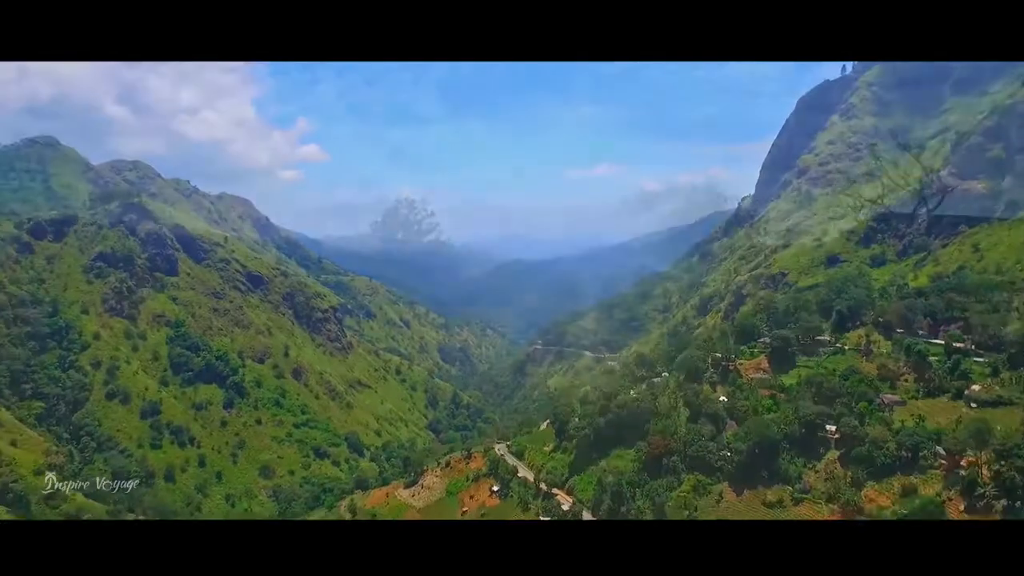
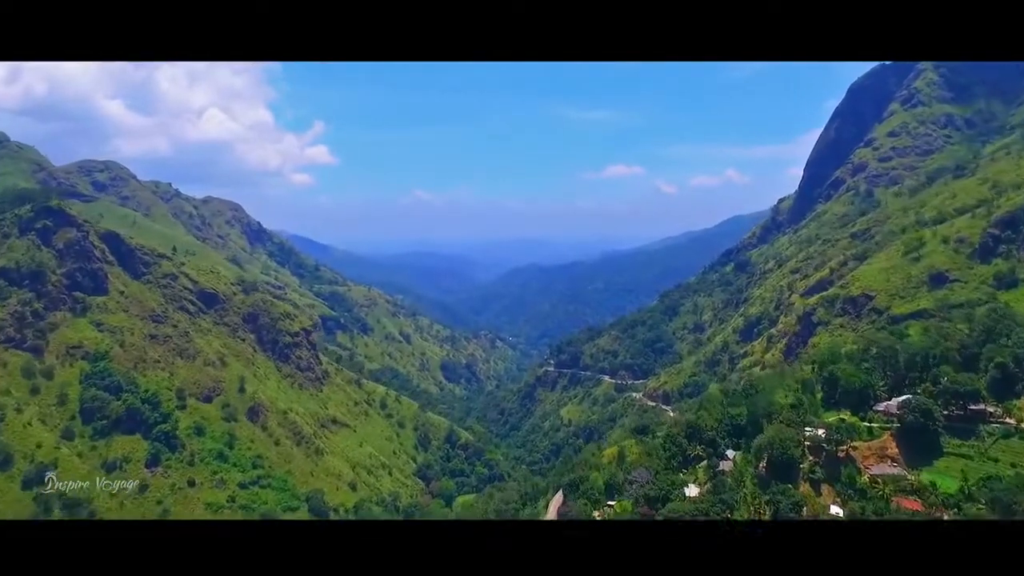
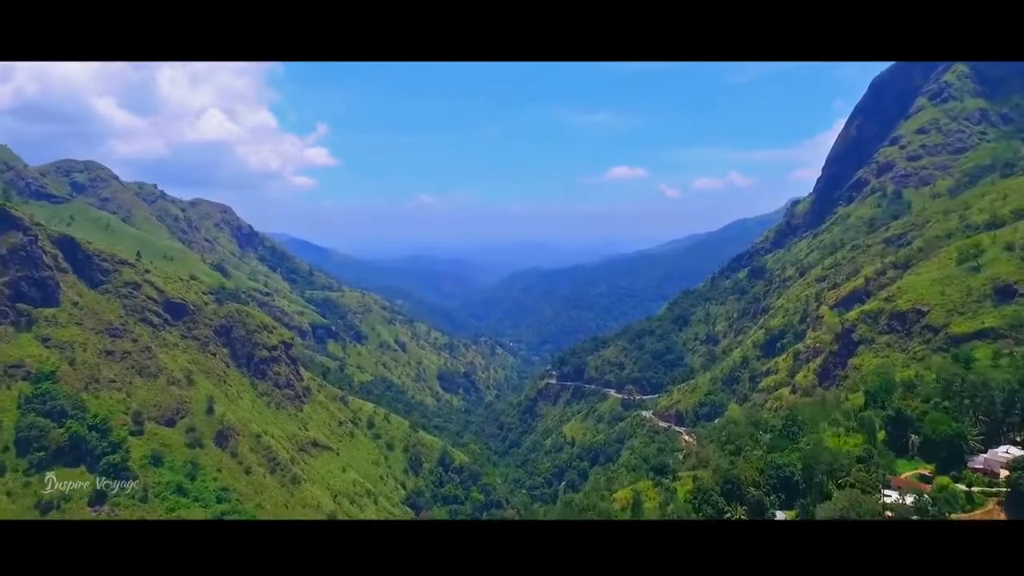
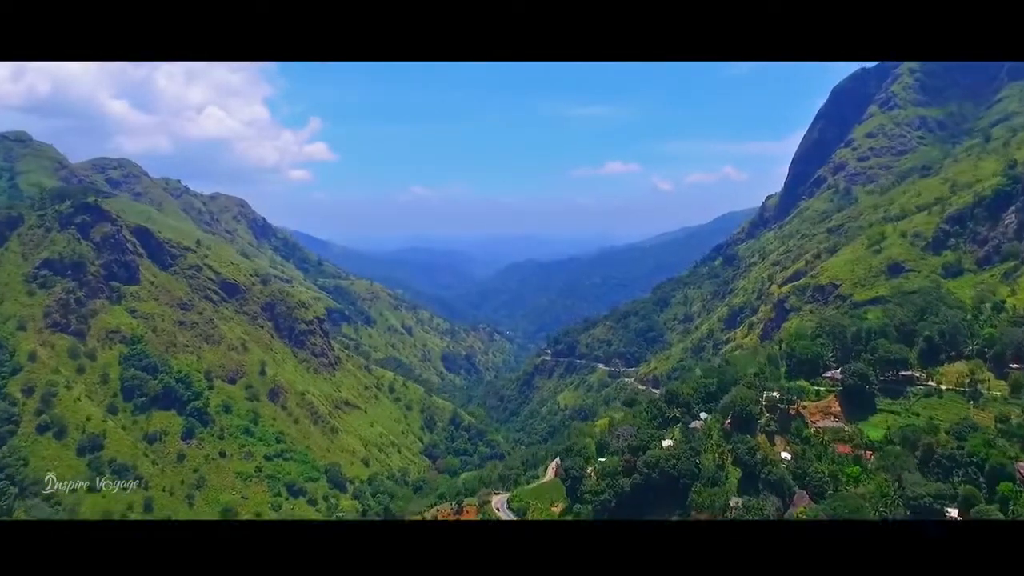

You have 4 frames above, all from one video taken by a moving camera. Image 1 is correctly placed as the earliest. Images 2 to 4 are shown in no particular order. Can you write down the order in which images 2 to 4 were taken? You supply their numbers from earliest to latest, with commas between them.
4, 2, 3
